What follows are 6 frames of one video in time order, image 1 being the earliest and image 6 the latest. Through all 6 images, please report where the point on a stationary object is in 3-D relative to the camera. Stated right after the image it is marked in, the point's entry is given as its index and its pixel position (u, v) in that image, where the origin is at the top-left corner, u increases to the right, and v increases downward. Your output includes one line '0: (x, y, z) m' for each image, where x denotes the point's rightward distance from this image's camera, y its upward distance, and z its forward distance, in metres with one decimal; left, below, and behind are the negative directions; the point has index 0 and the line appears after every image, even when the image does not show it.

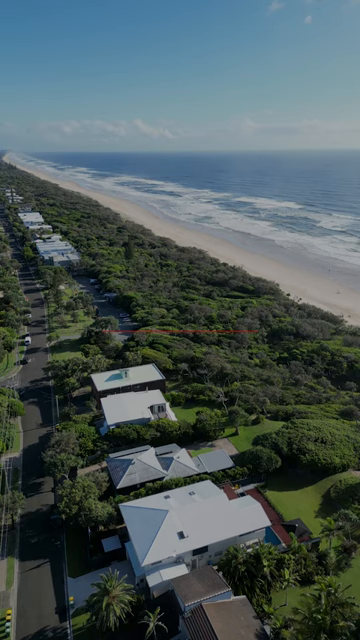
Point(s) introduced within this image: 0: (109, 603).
0: (-3.0, -12.2, +19.7) m
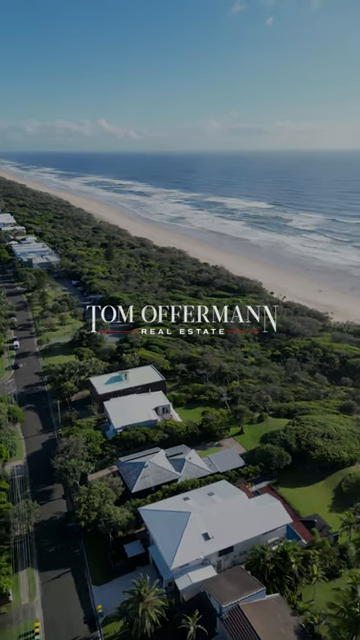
0: (-1.5, -12.3, +19.4) m
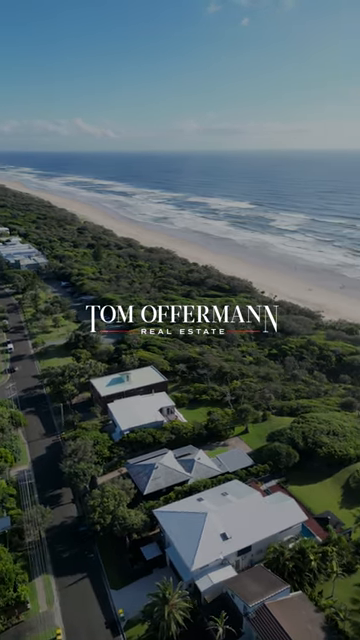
0: (-0.4, -12.3, +19.2) m
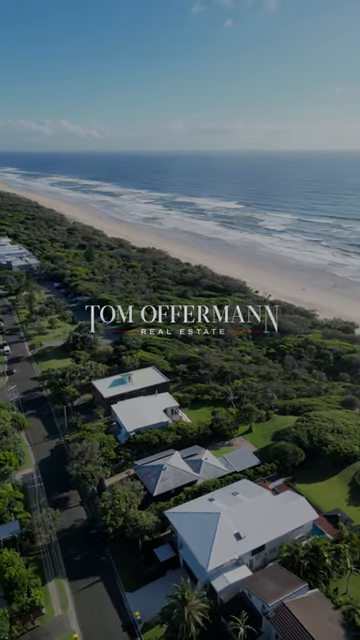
0: (+0.4, -12.3, +19.2) m
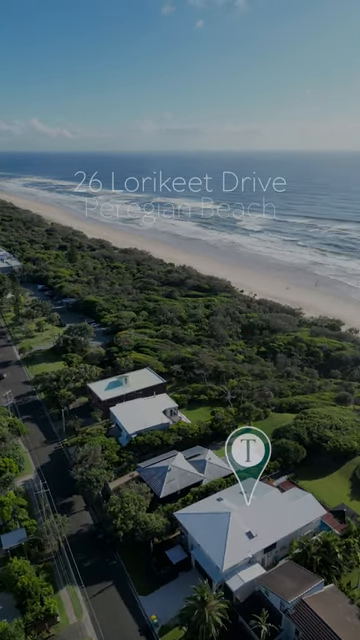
0: (+1.2, -12.3, +19.2) m
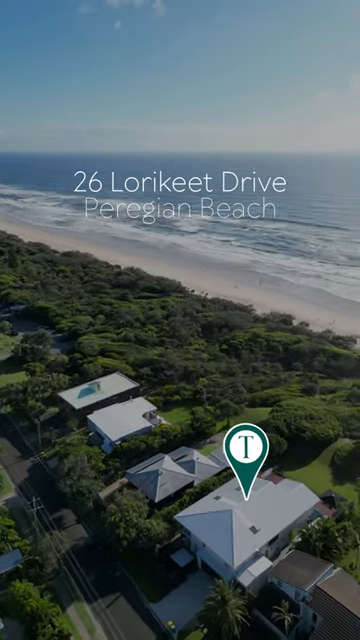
0: (+2.2, -12.3, +19.3) m
